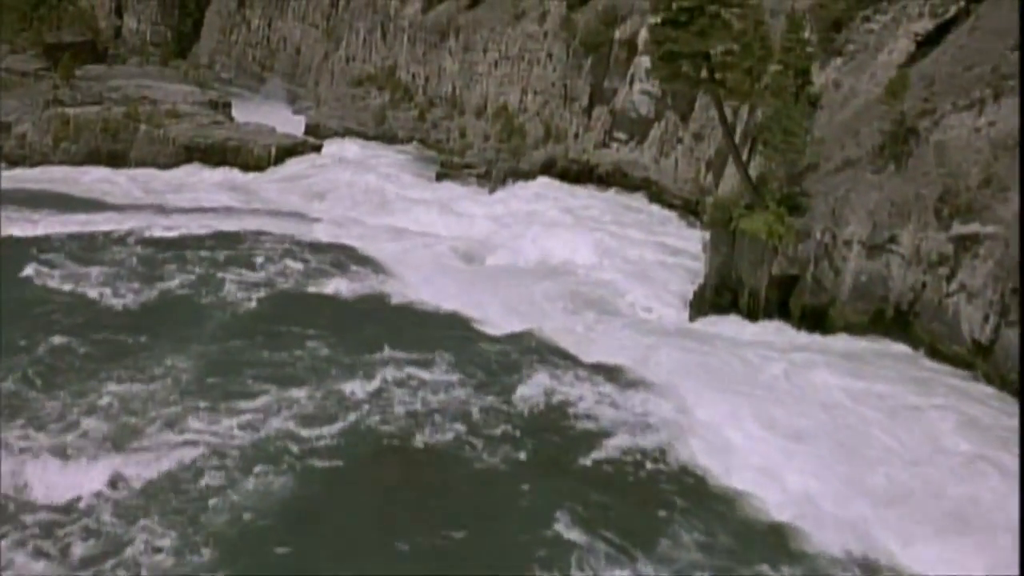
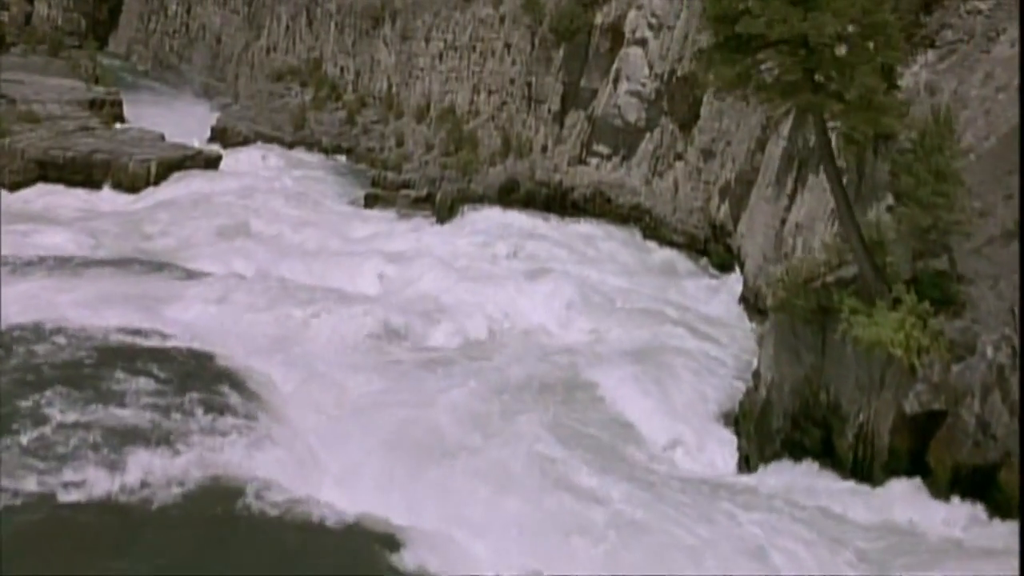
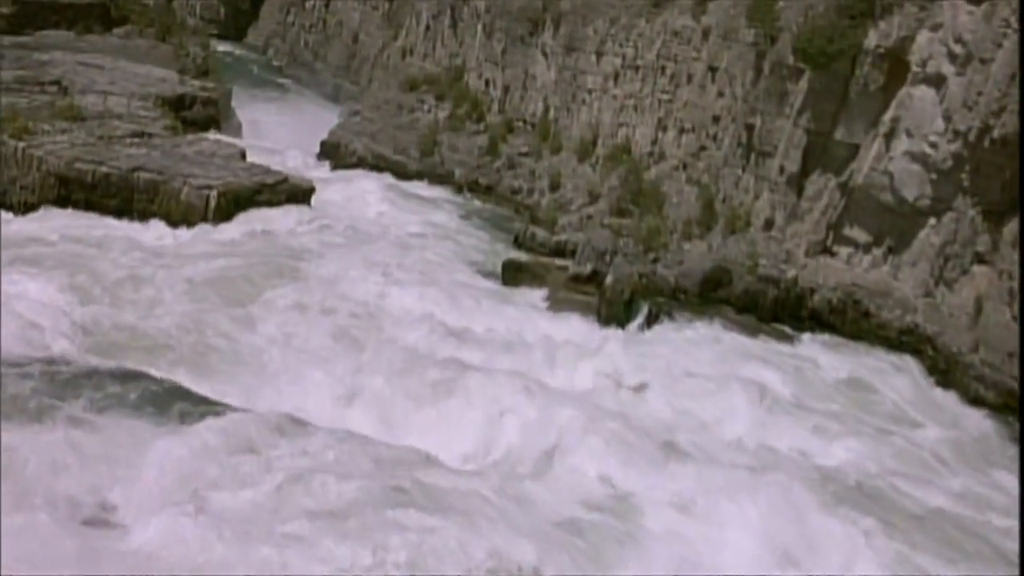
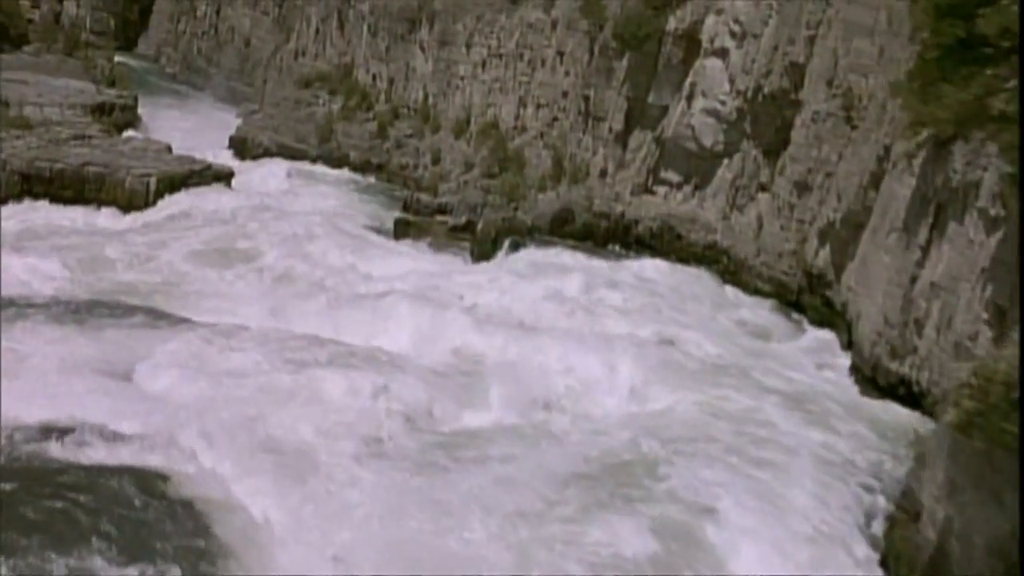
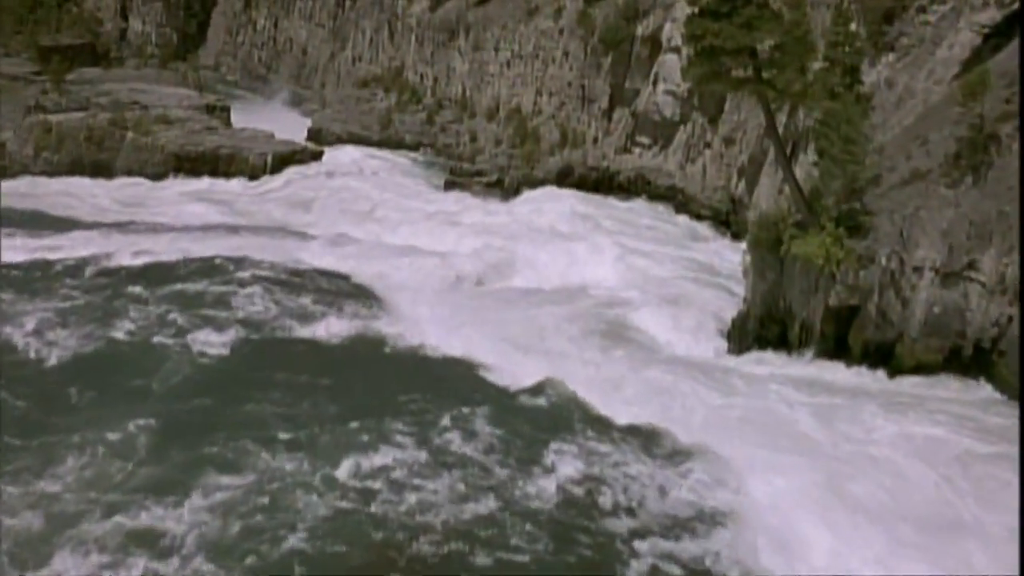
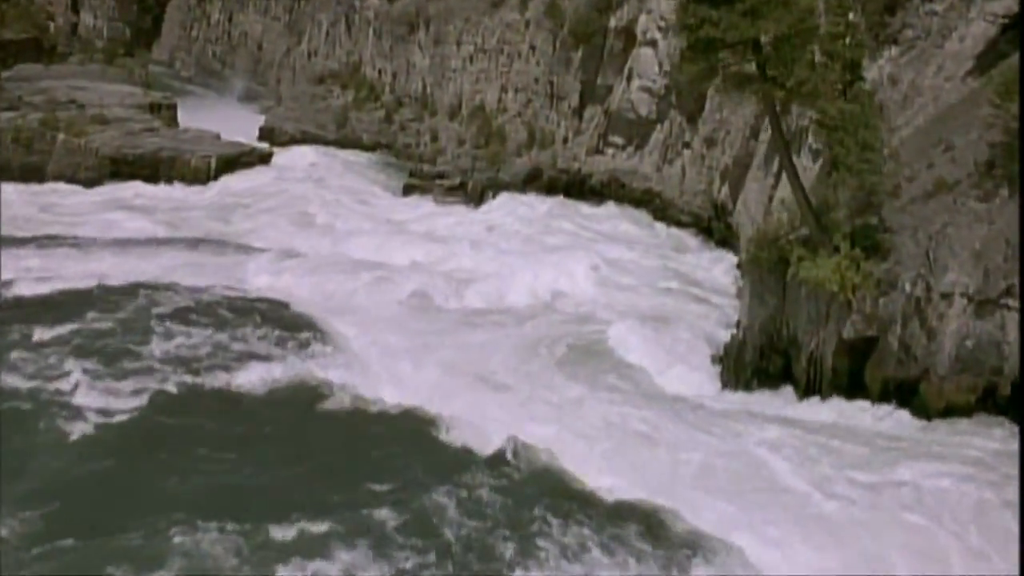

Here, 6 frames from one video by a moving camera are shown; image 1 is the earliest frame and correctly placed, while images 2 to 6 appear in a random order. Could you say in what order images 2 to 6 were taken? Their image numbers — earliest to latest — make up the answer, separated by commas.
5, 6, 2, 4, 3
